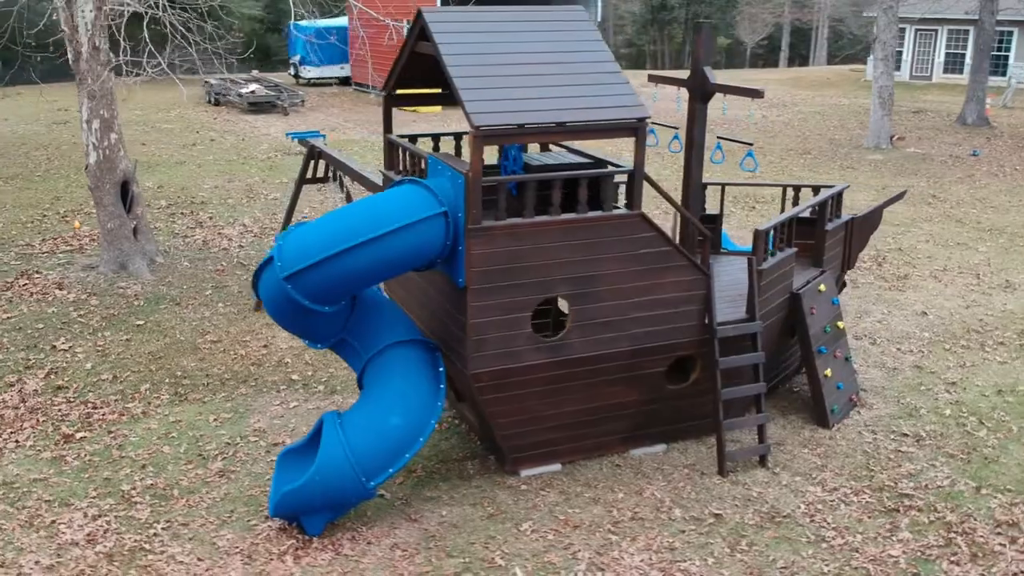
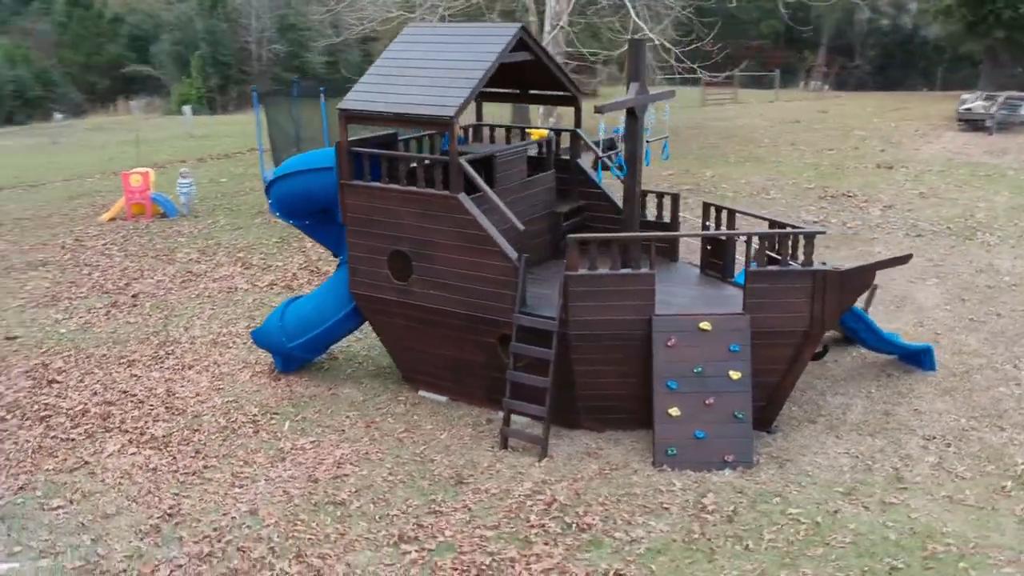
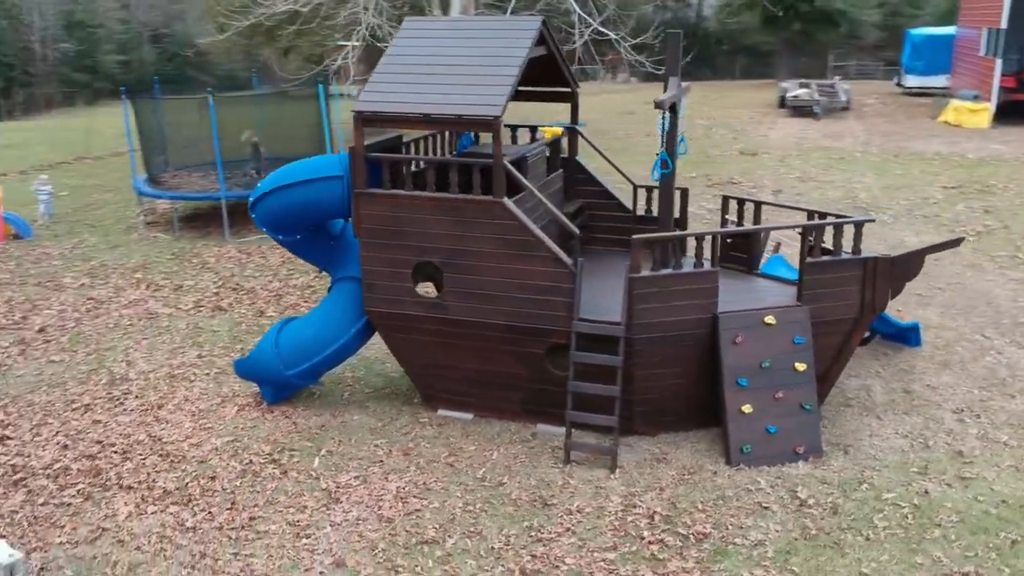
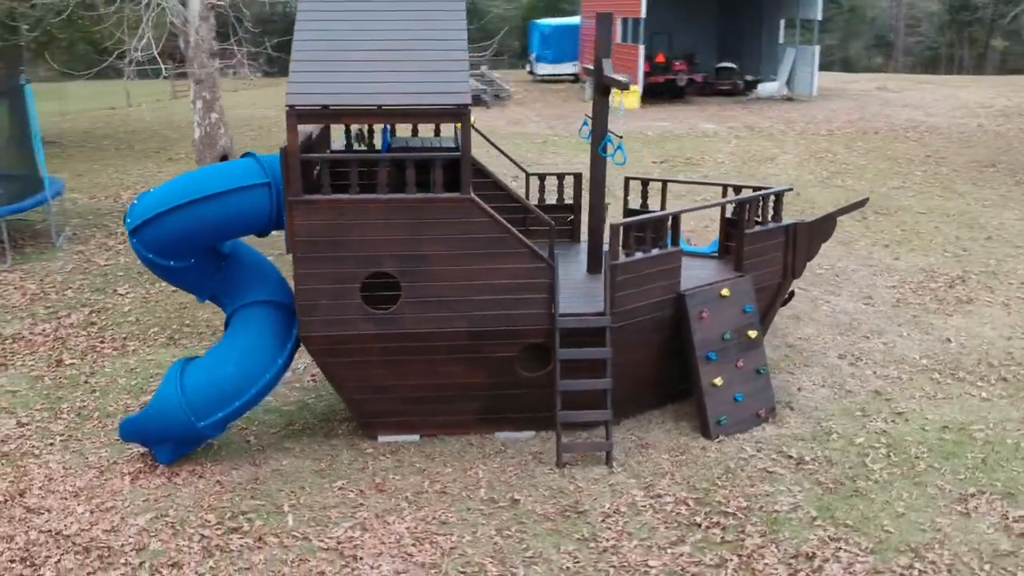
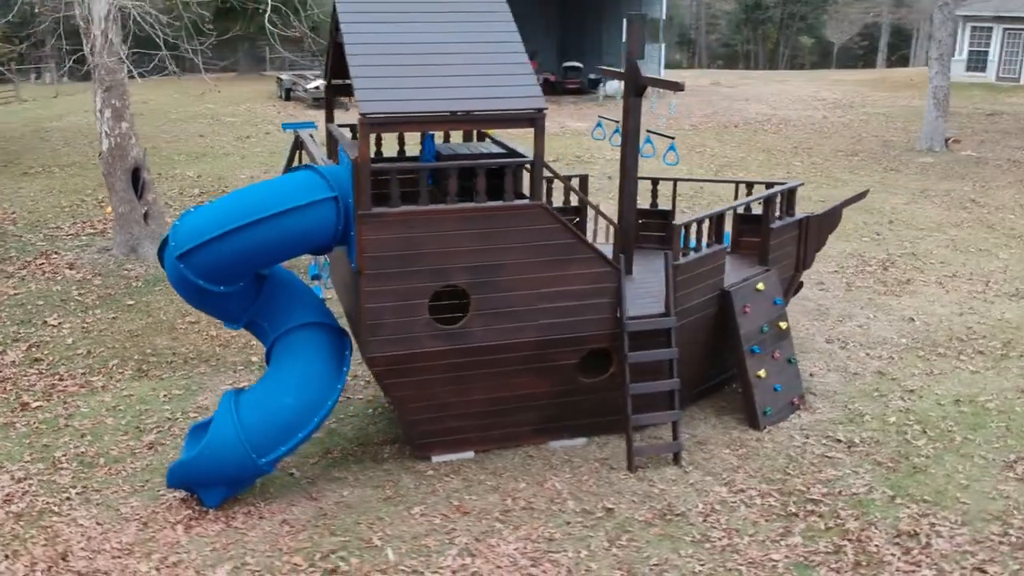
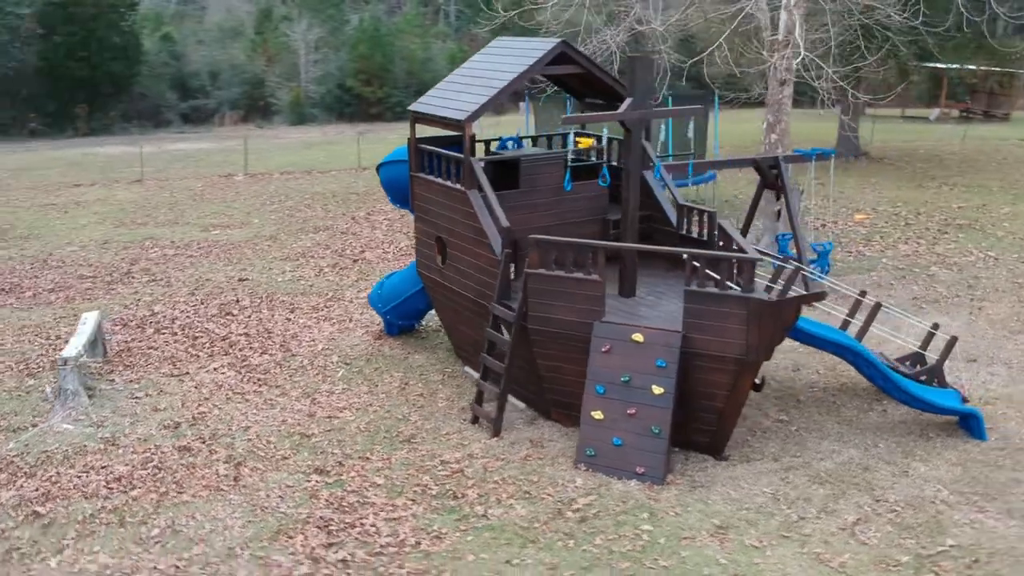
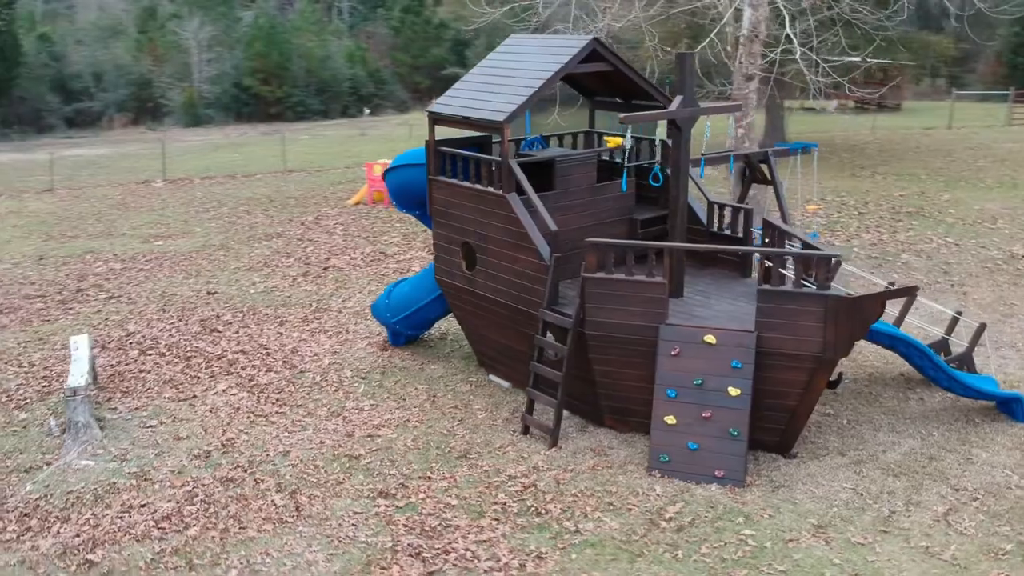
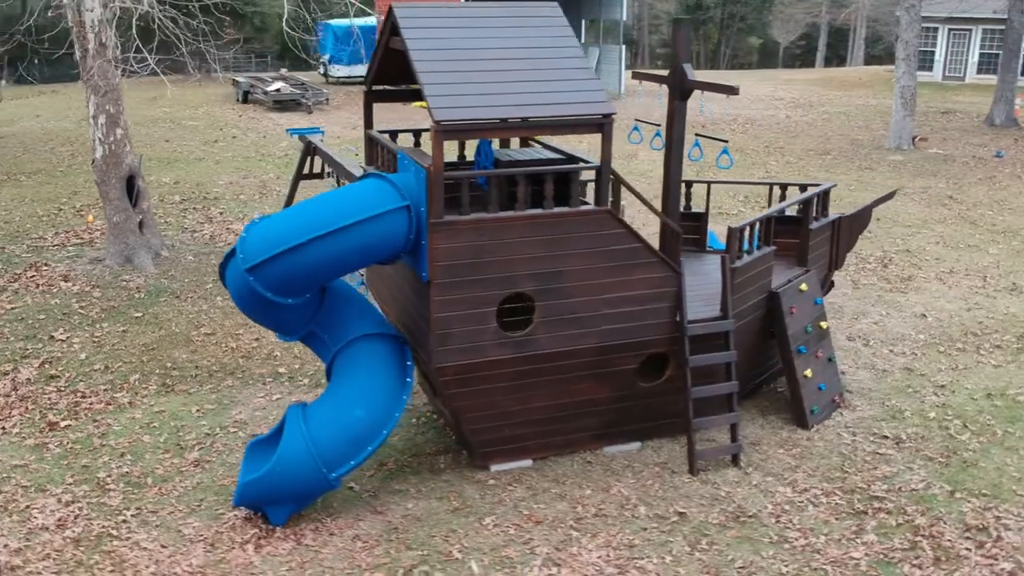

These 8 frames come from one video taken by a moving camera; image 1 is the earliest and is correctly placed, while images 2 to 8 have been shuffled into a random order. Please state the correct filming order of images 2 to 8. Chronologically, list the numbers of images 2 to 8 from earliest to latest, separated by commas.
8, 5, 4, 3, 2, 7, 6
